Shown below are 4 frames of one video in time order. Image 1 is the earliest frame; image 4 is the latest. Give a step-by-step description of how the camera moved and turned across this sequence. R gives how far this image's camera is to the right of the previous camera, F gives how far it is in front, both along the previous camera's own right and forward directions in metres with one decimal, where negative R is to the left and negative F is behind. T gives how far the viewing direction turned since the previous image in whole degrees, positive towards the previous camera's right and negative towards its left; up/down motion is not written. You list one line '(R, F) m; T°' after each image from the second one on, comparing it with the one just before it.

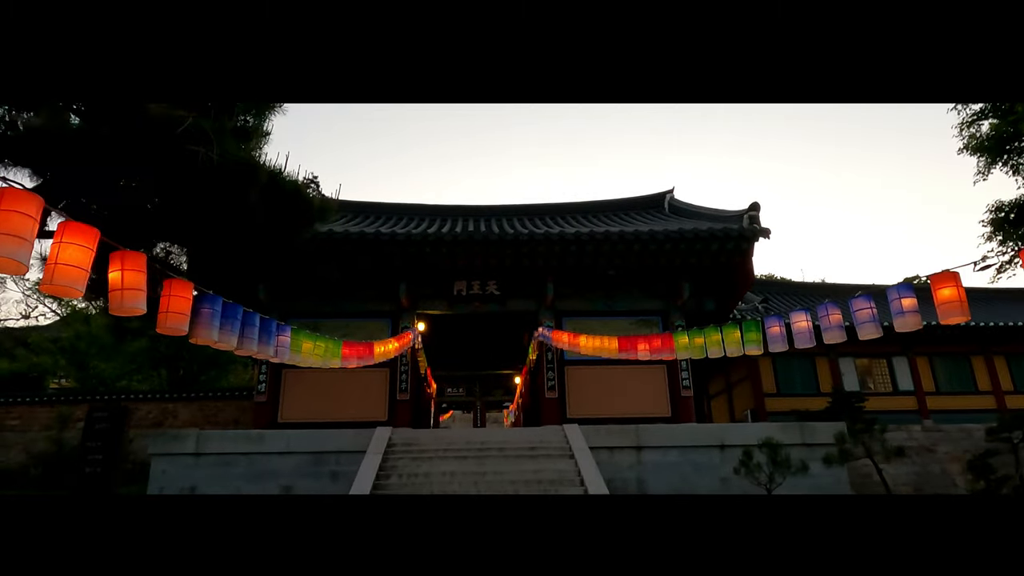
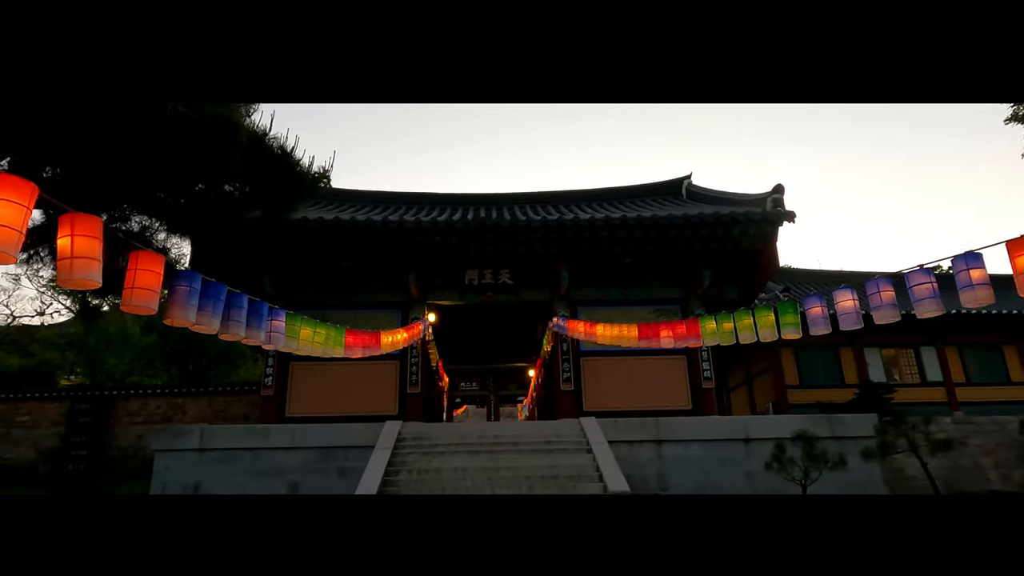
(0.0, +0.4) m; -1°
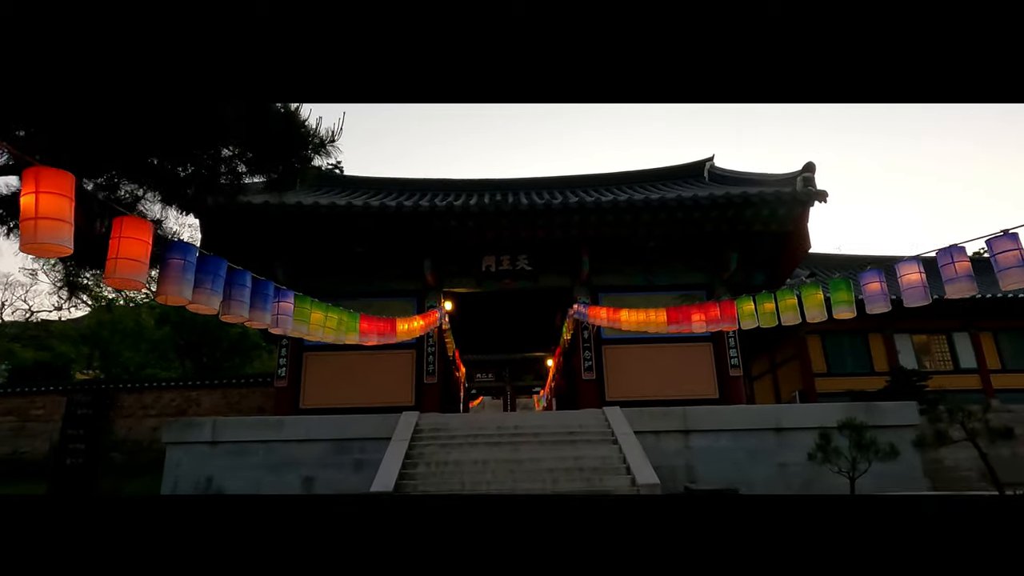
(-0.1, +0.4) m; -1°
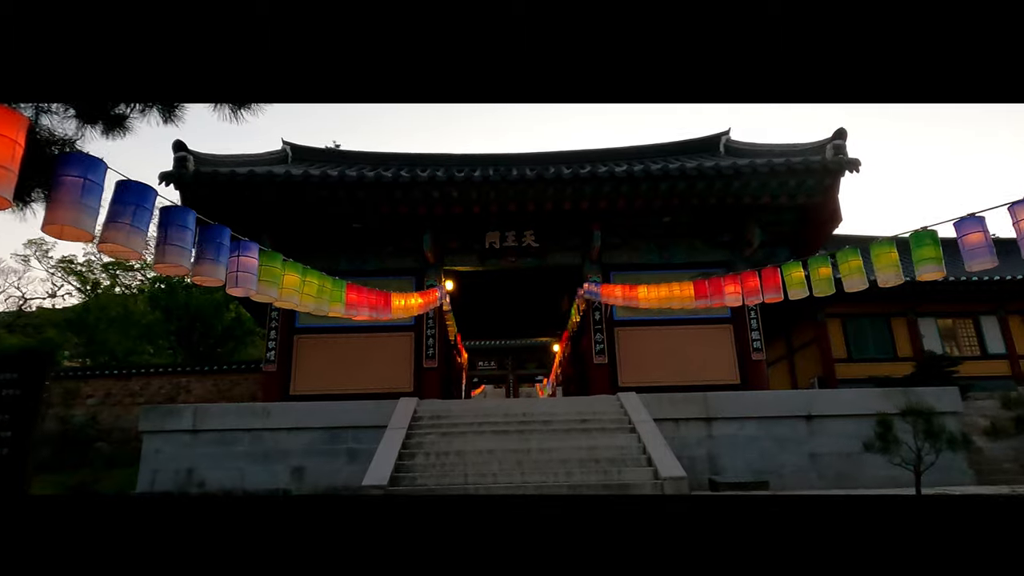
(-0.1, +0.8) m; 0°
